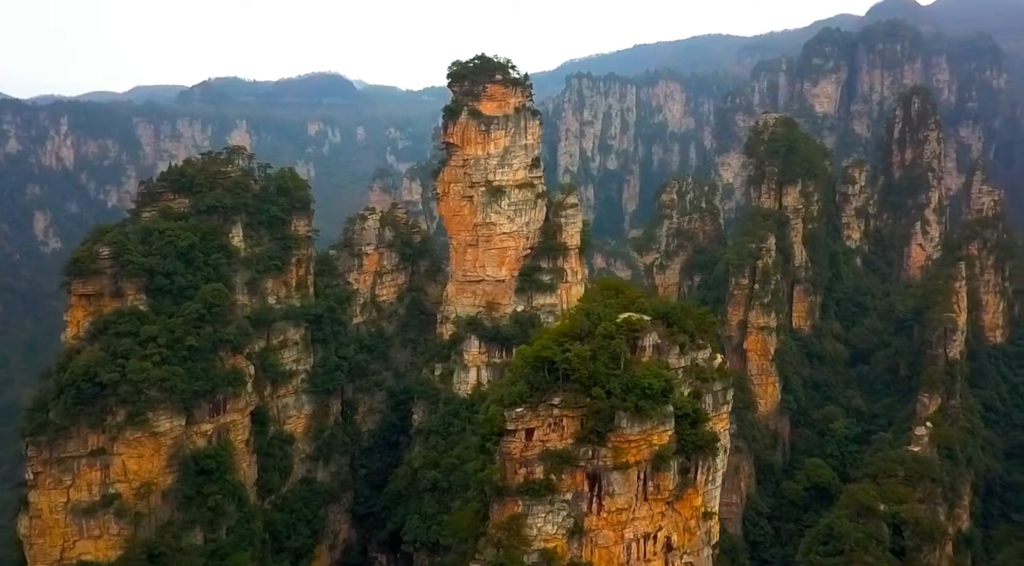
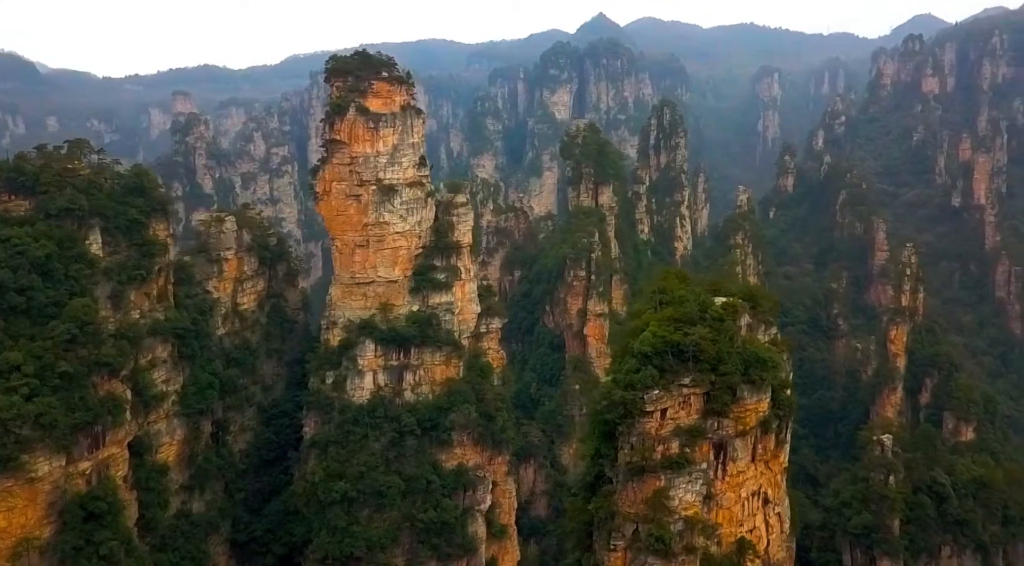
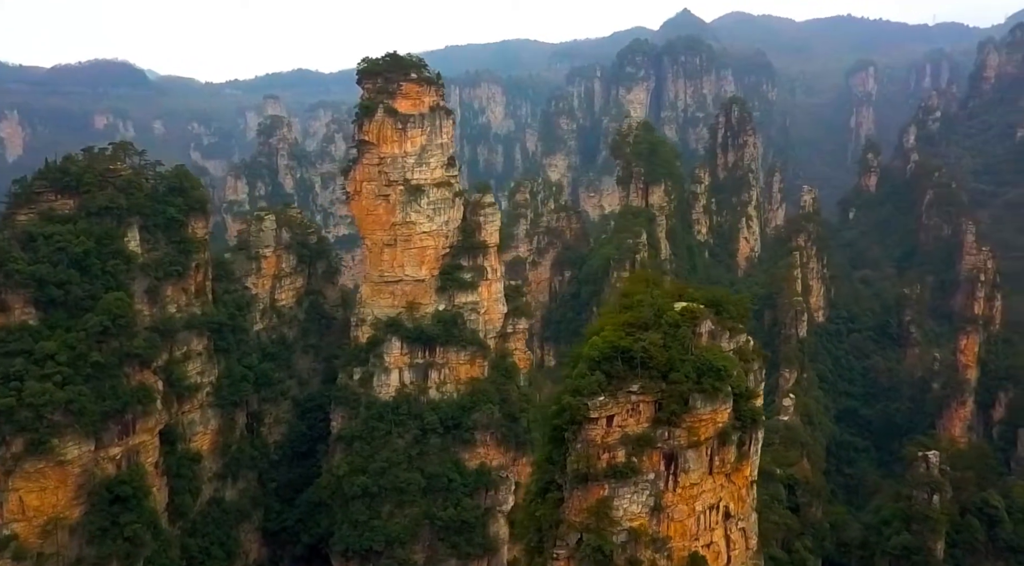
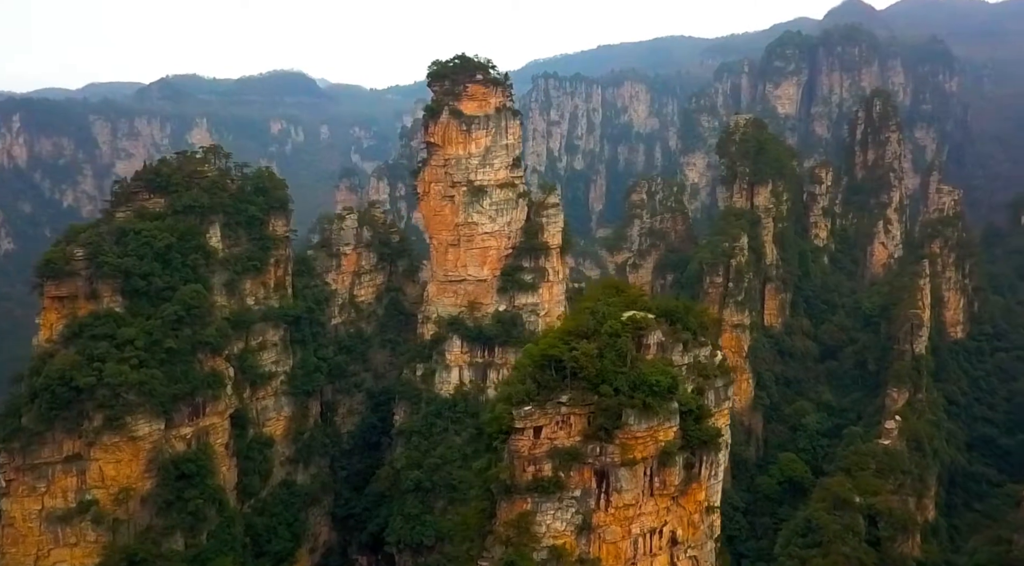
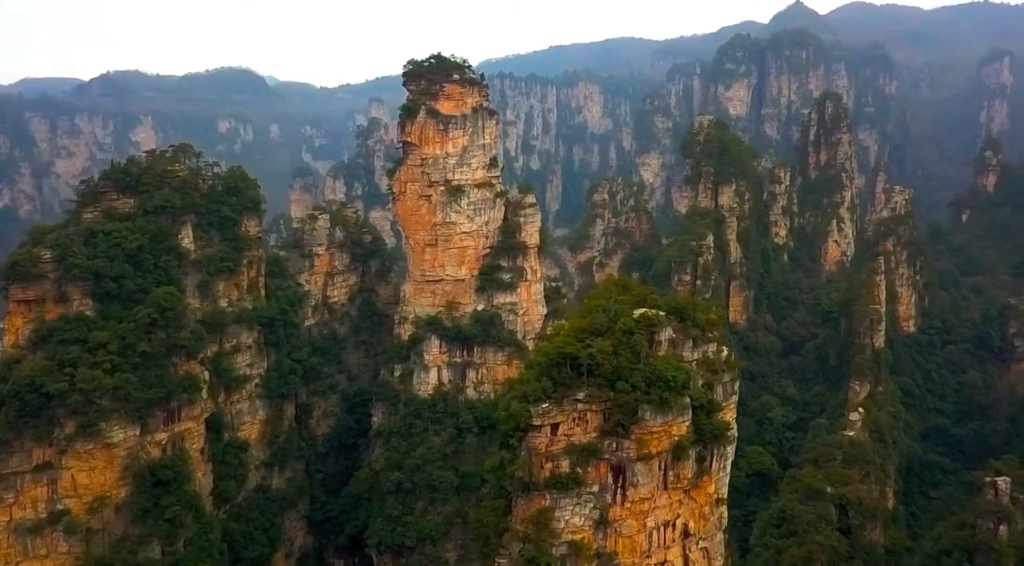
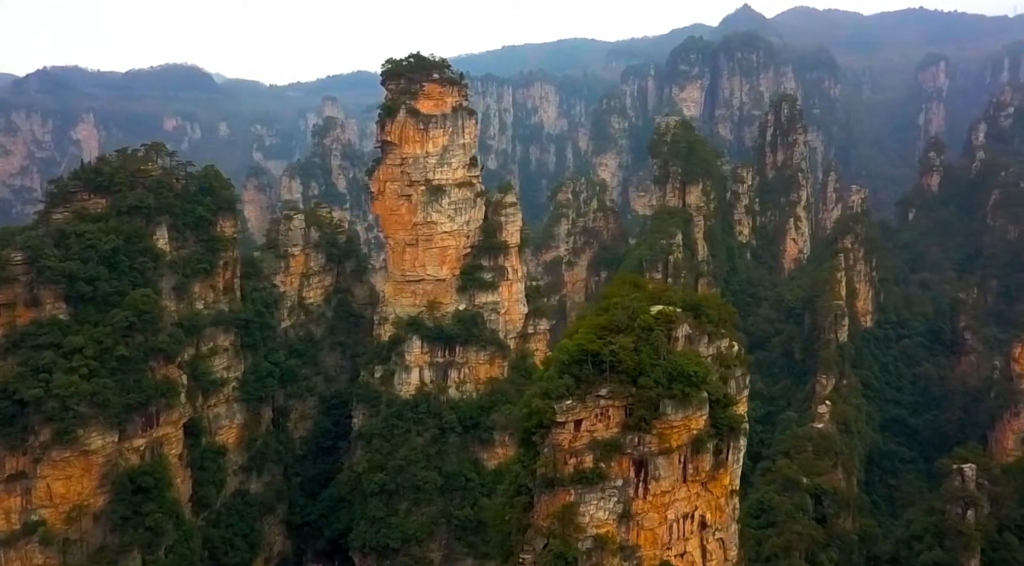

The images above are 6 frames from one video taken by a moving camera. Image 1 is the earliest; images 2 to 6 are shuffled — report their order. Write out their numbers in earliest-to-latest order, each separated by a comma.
4, 5, 6, 3, 2
